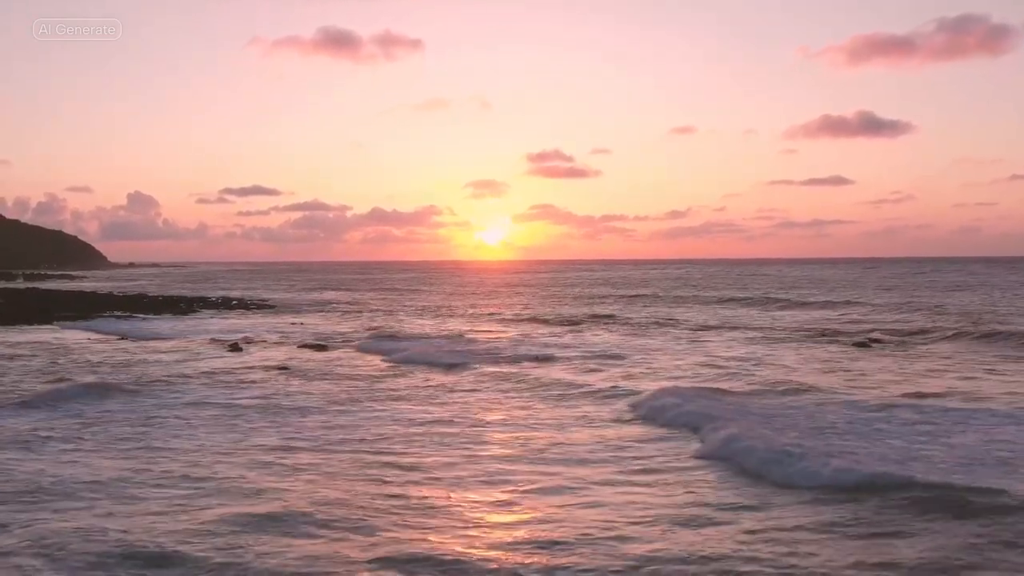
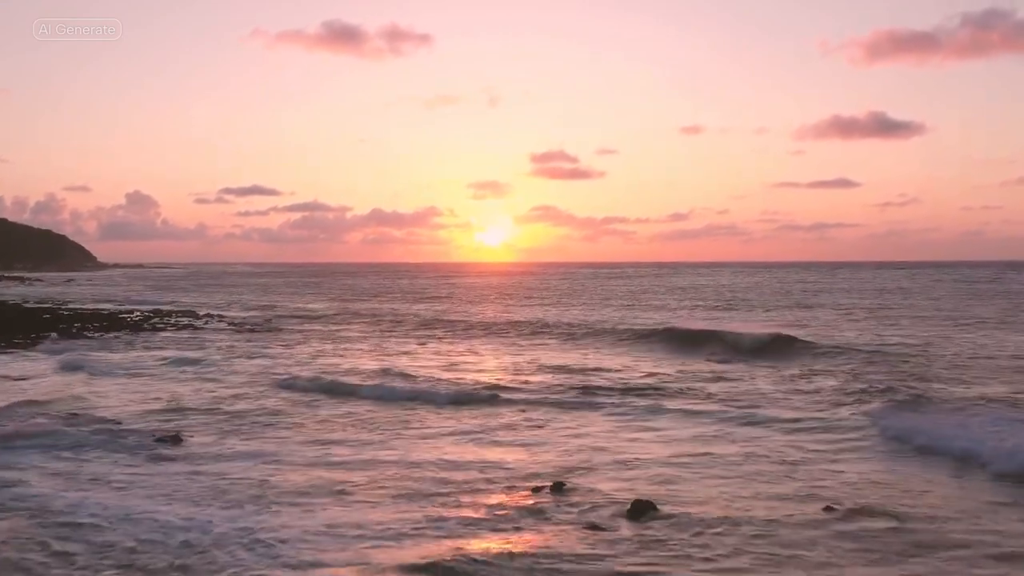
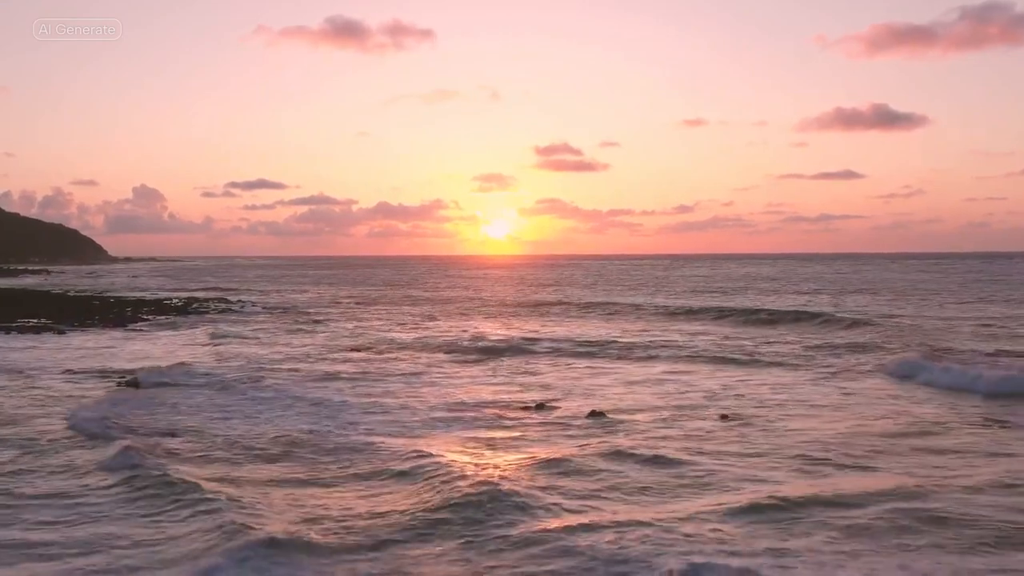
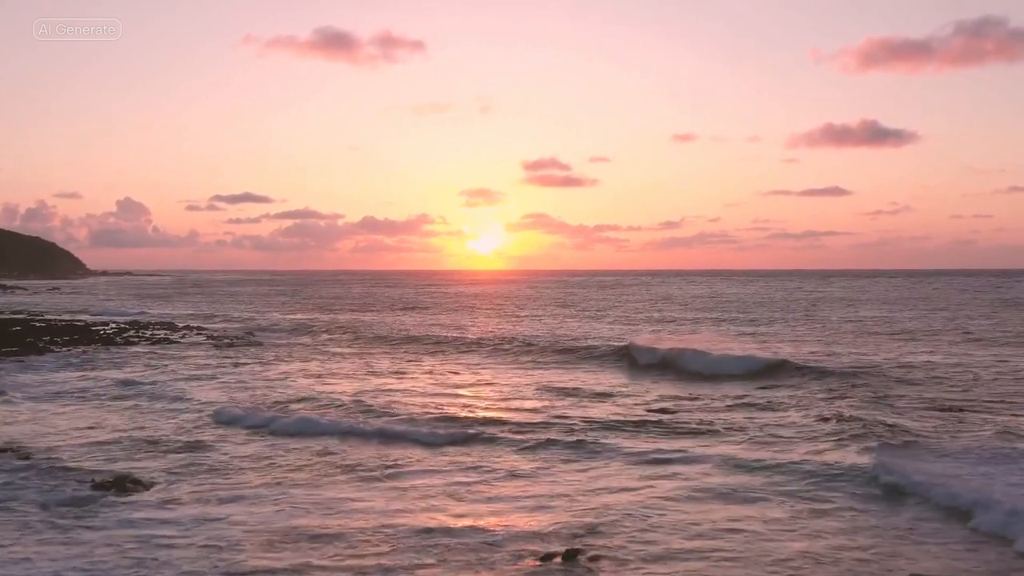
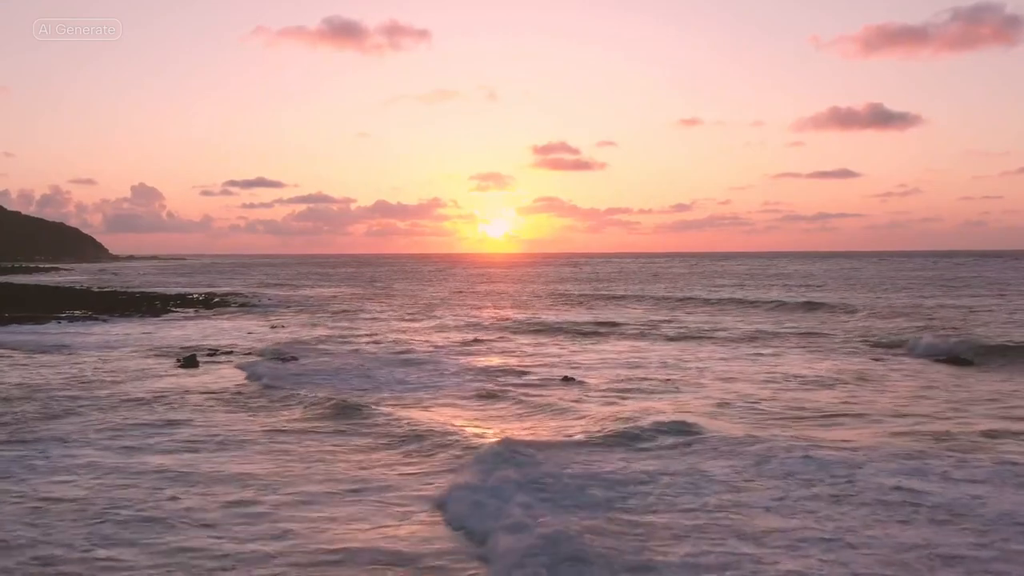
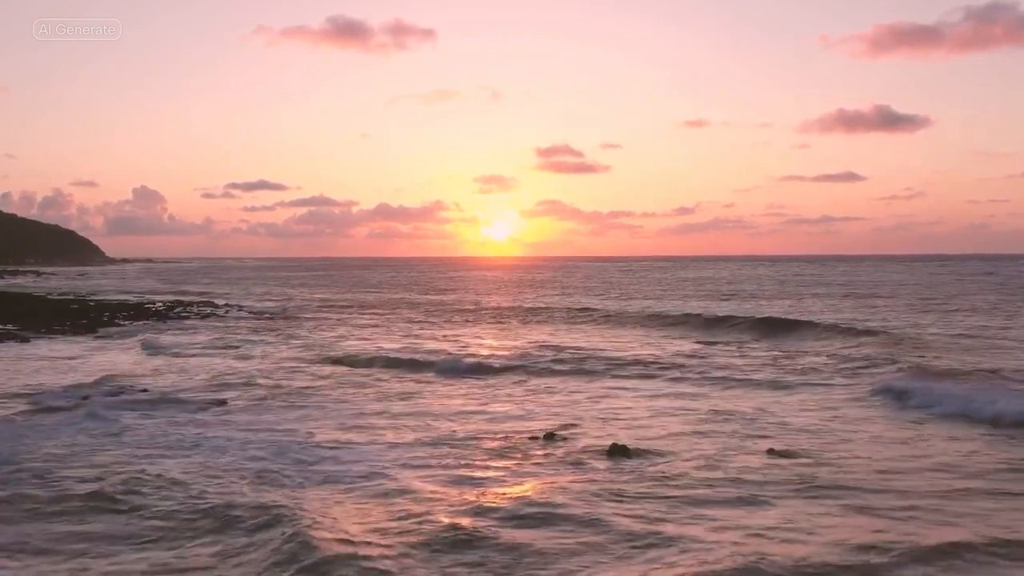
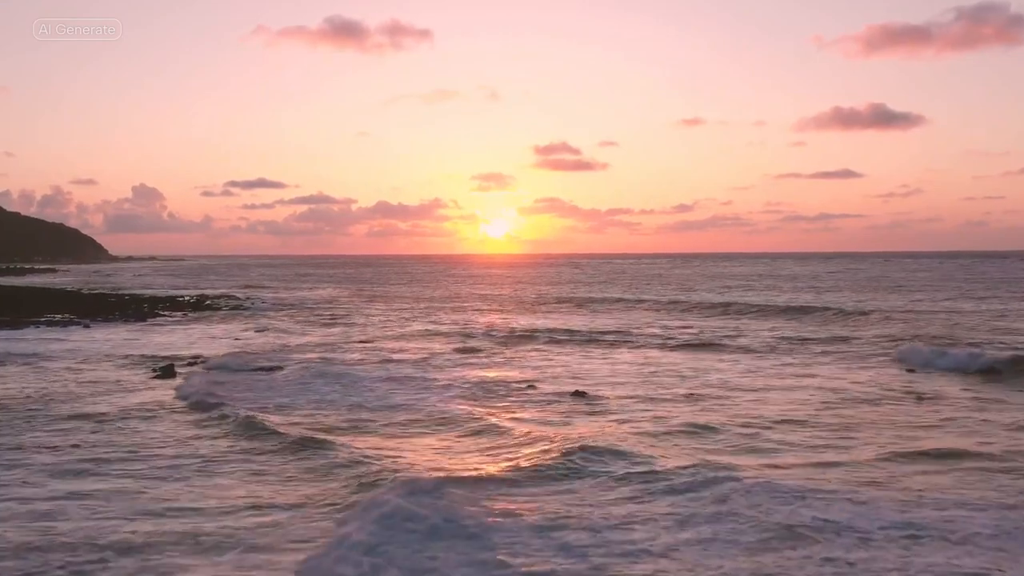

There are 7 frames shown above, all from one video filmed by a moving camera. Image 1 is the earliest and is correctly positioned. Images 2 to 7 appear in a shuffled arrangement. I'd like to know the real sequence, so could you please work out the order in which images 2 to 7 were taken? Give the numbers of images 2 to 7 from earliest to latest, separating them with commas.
5, 7, 3, 6, 2, 4
